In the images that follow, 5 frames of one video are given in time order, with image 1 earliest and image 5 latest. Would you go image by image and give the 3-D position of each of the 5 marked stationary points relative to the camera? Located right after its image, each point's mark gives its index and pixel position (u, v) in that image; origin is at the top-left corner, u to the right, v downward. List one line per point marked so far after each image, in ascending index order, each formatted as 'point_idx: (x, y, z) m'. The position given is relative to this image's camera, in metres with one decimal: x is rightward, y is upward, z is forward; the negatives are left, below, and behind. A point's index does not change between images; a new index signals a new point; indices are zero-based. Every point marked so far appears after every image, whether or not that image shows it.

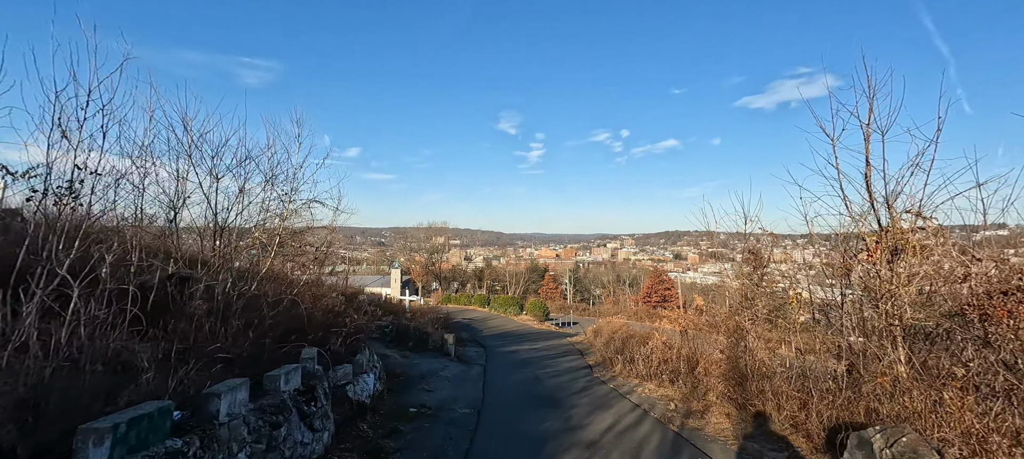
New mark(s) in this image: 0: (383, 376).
0: (-2.3, -2.6, +8.0) m
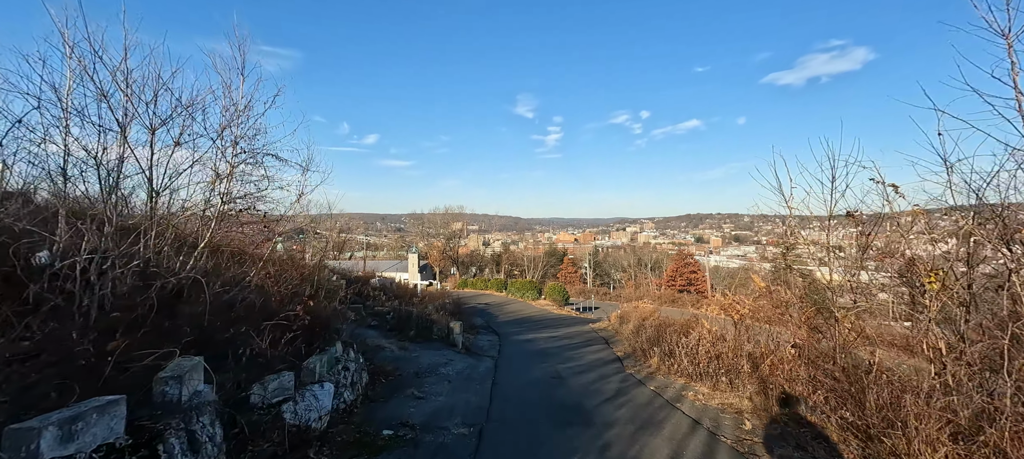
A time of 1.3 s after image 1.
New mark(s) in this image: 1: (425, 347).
0: (-2.1, -2.1, +6.2) m
1: (-2.3, -3.0, +11.4) m
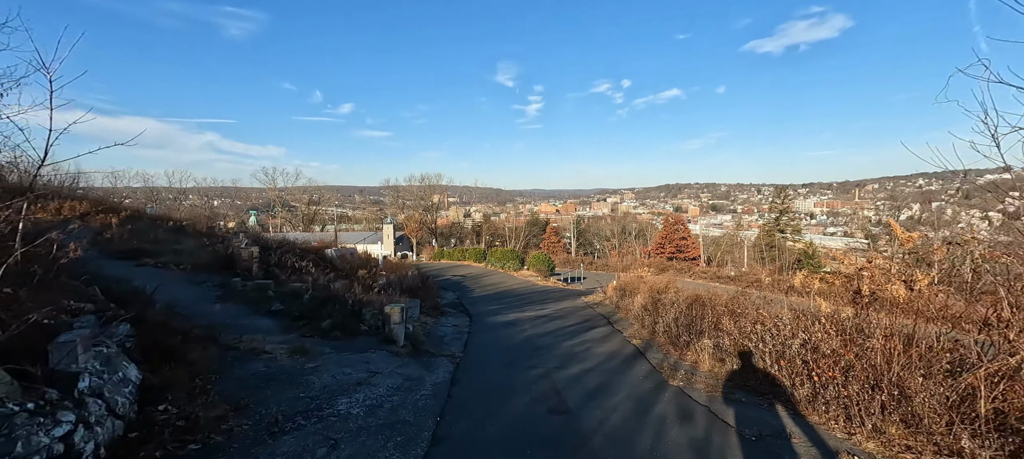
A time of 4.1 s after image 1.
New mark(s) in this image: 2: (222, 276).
0: (-2.4, -1.3, +1.8) m
1: (-2.7, -1.9, +7.1) m
2: (-7.5, -1.2, +11.6) m
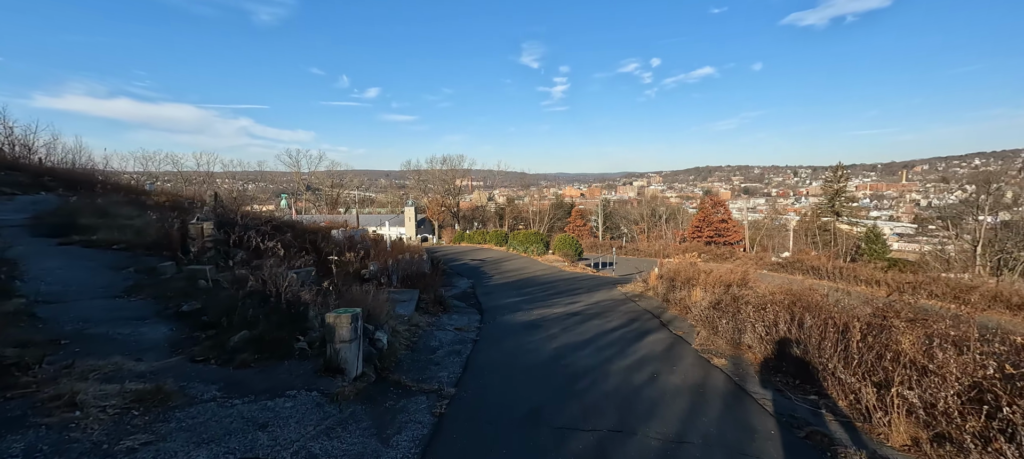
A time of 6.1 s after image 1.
0: (-2.5, -1.0, -1.2) m
1: (-2.5, -1.4, +4.1) m
2: (-7.1, -0.6, +8.8) m
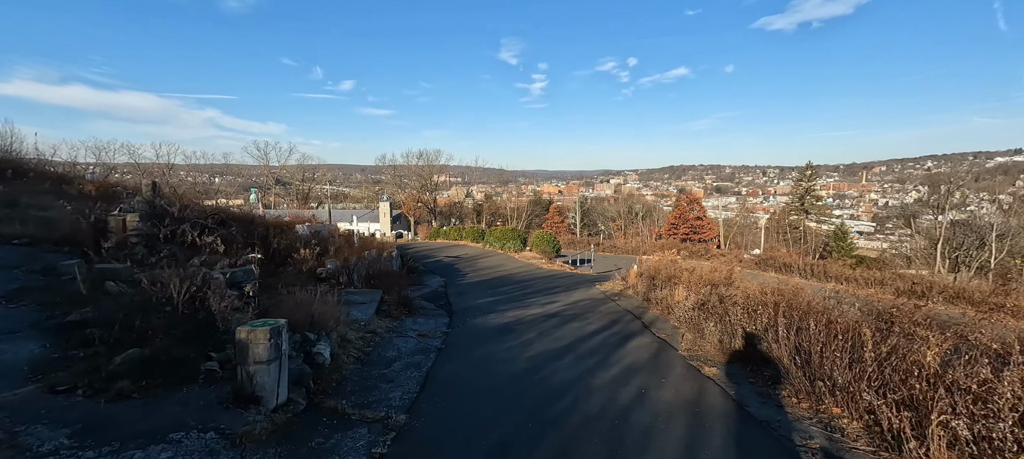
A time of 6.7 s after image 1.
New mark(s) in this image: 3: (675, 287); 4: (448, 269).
0: (-2.5, -1.0, -2.2) m
1: (-2.8, -1.4, +3.1) m
2: (-7.6, -0.4, +7.6) m
3: (+4.6, -1.5, +12.4) m
4: (-2.9, -1.8, +19.7) m
